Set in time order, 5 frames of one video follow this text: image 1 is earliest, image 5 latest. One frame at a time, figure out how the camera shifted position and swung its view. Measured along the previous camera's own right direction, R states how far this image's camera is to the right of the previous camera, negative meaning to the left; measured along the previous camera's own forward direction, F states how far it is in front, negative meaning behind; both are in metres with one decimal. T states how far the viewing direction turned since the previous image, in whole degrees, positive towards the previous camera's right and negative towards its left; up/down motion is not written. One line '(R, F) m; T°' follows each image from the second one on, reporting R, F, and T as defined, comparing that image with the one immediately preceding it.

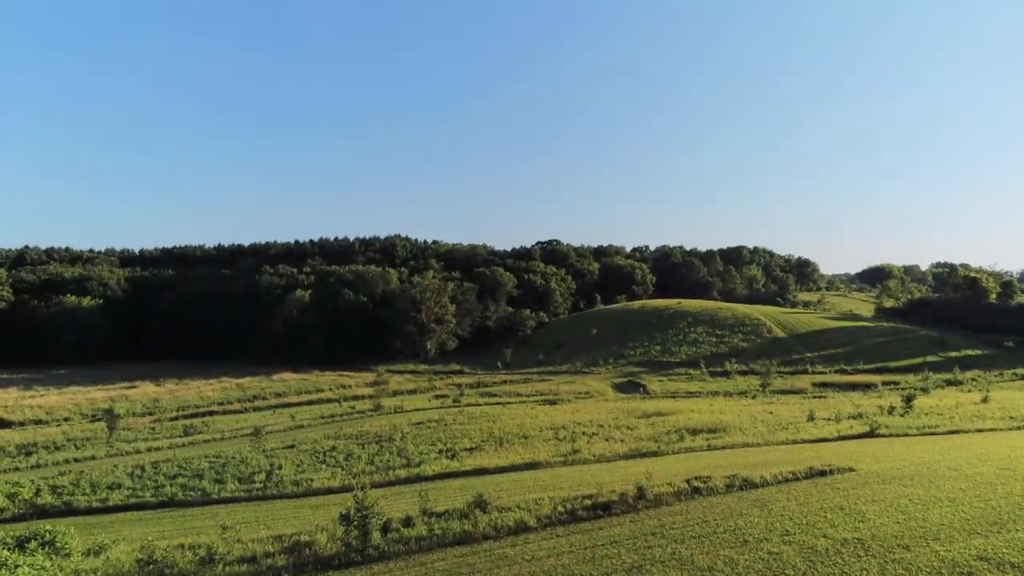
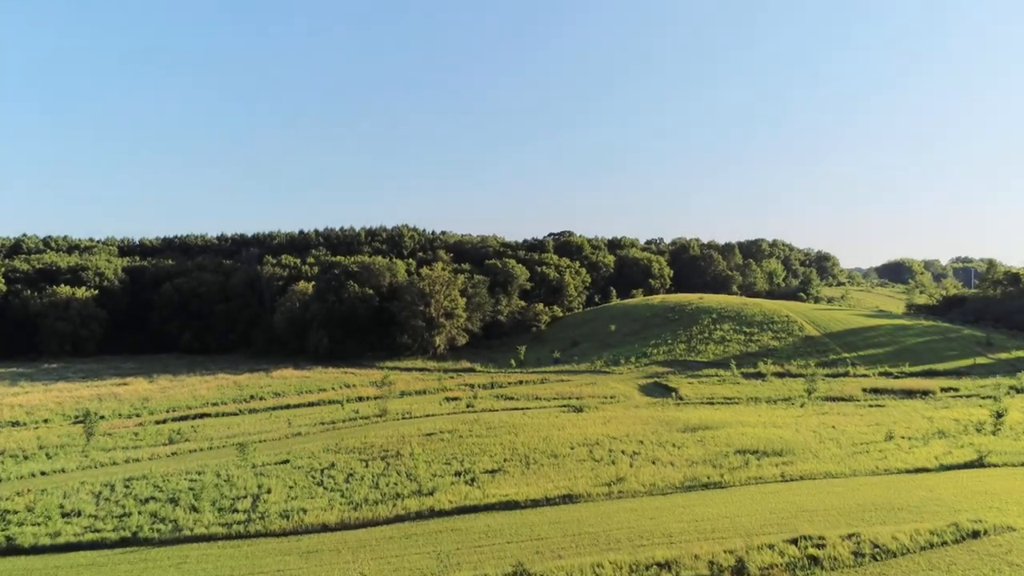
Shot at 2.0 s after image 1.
(-0.6, +3.4) m; -1°
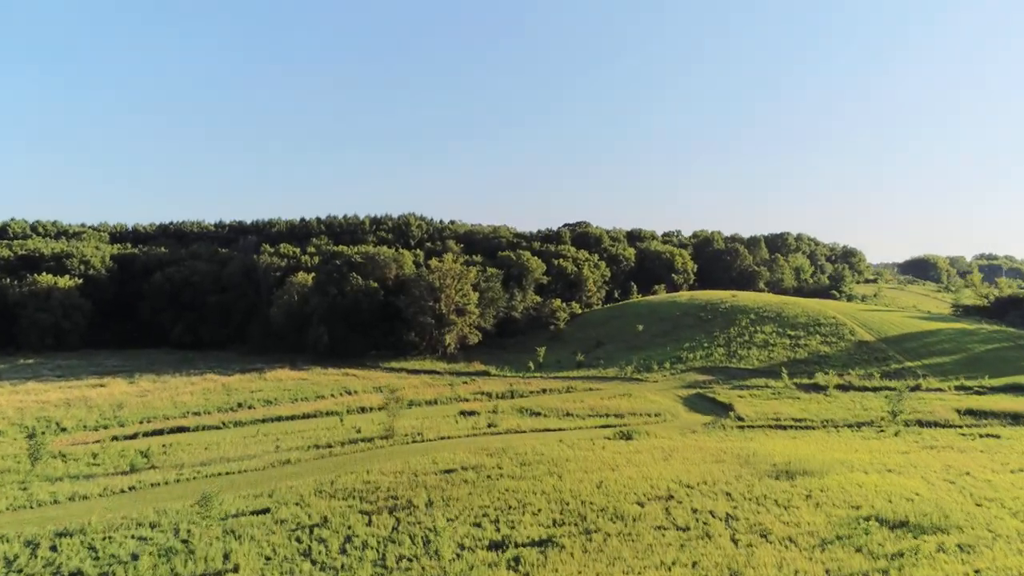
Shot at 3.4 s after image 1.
(-1.1, +5.2) m; 0°
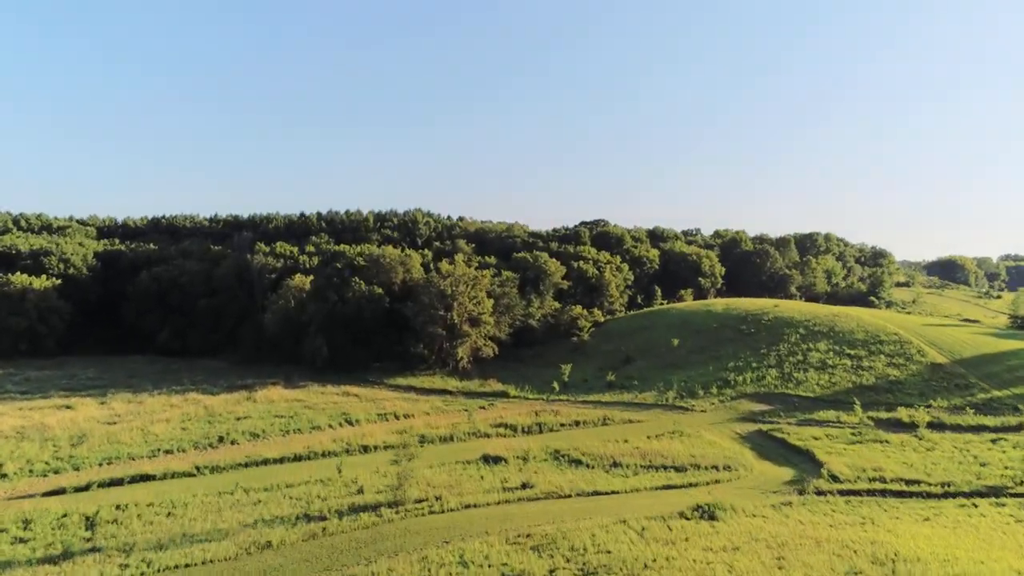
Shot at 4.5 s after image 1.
(-1.2, +5.6) m; 0°
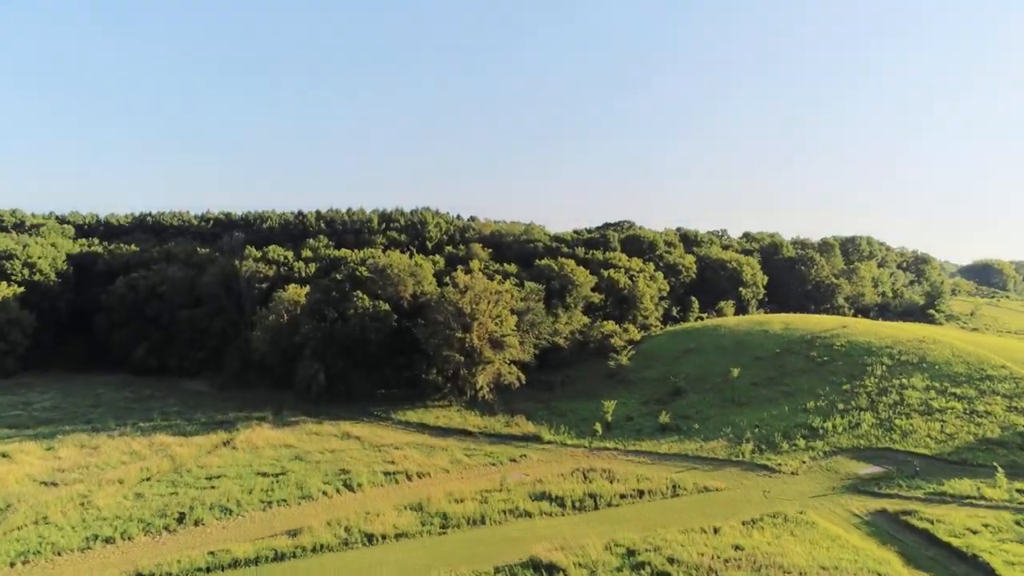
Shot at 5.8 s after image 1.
(-1.6, +7.4) m; 0°
